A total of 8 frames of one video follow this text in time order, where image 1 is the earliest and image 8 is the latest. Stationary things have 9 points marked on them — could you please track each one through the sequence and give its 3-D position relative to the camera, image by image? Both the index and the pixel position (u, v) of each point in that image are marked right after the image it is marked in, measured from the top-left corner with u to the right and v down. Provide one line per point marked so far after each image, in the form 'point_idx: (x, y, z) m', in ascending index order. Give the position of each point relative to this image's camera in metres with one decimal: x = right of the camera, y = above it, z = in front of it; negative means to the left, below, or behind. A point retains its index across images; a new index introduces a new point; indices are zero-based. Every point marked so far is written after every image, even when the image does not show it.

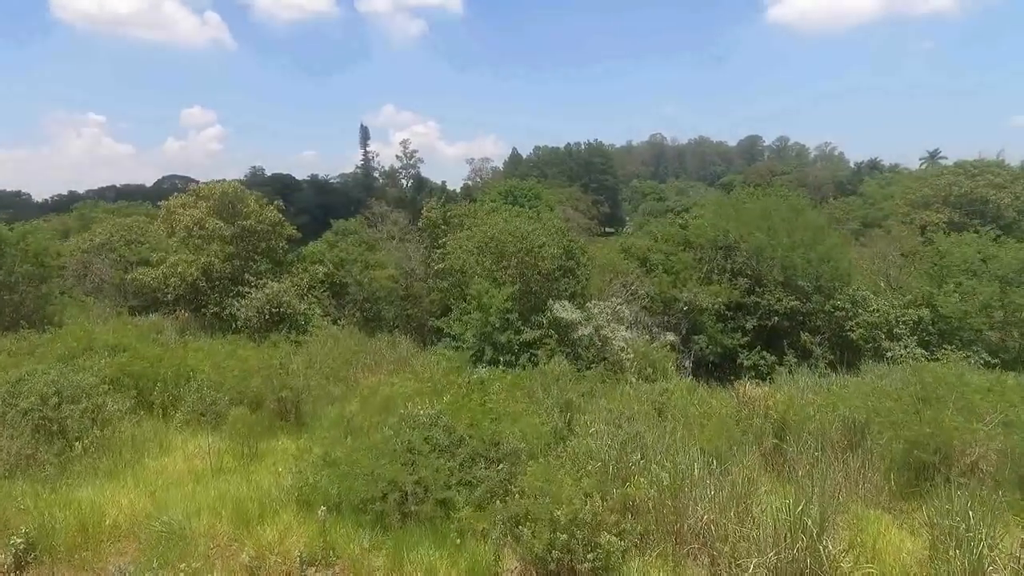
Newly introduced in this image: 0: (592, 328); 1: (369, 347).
0: (+2.2, -1.1, +16.9) m
1: (-4.1, -1.7, +18.1) m
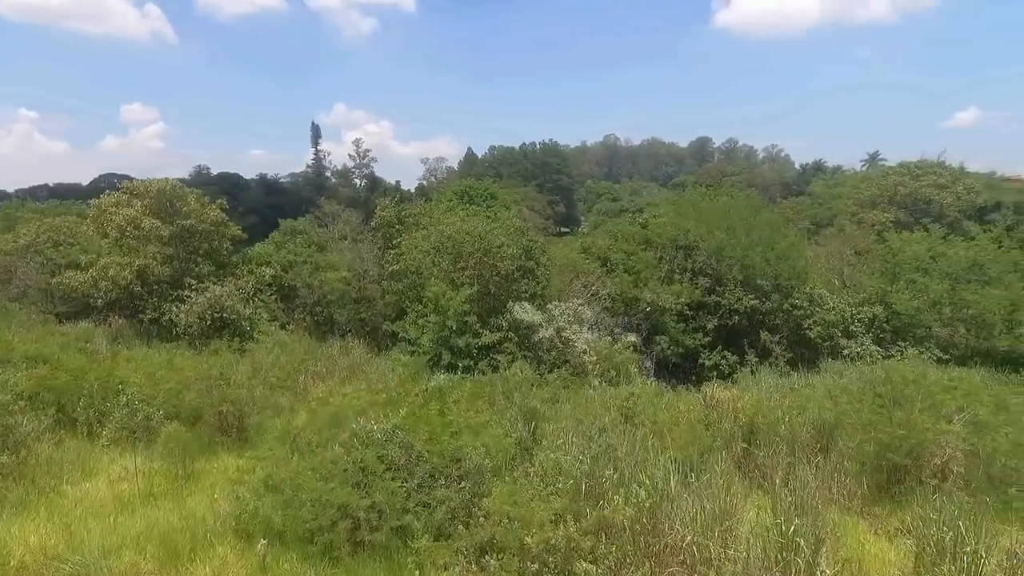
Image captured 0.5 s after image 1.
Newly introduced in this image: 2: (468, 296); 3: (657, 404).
0: (+1.1, -1.1, +16.4) m
1: (-5.3, -1.8, +17.2) m
2: (-1.1, -0.2, +16.6) m
3: (+2.7, -2.2, +11.6) m
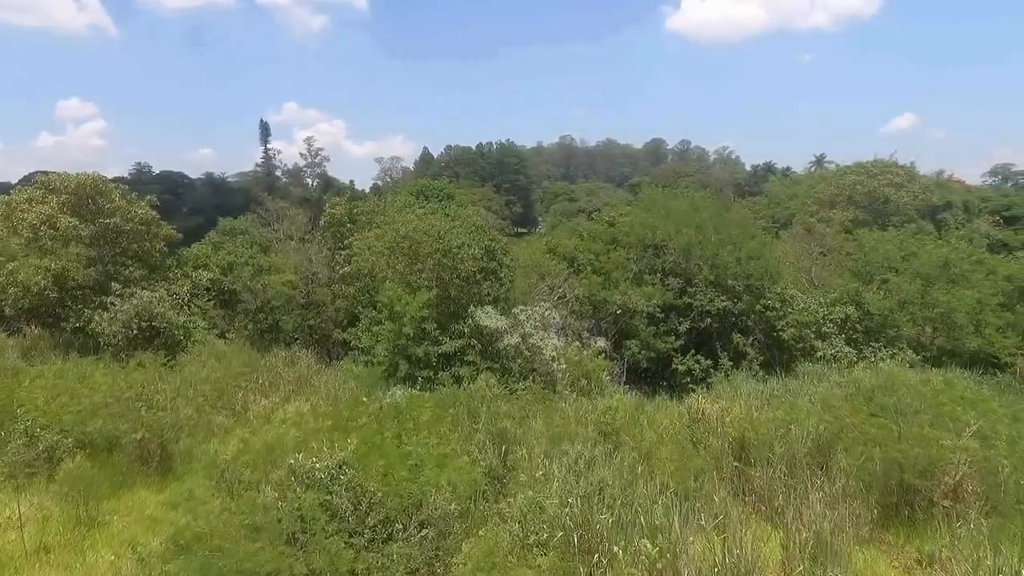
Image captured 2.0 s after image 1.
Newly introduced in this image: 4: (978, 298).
0: (+0.2, -1.2, +15.2) m
1: (-6.2, -1.9, +15.5) m
2: (-2.1, -0.3, +15.3) m
3: (+2.1, -2.2, +10.5) m
4: (+14.0, -0.3, +19.0) m
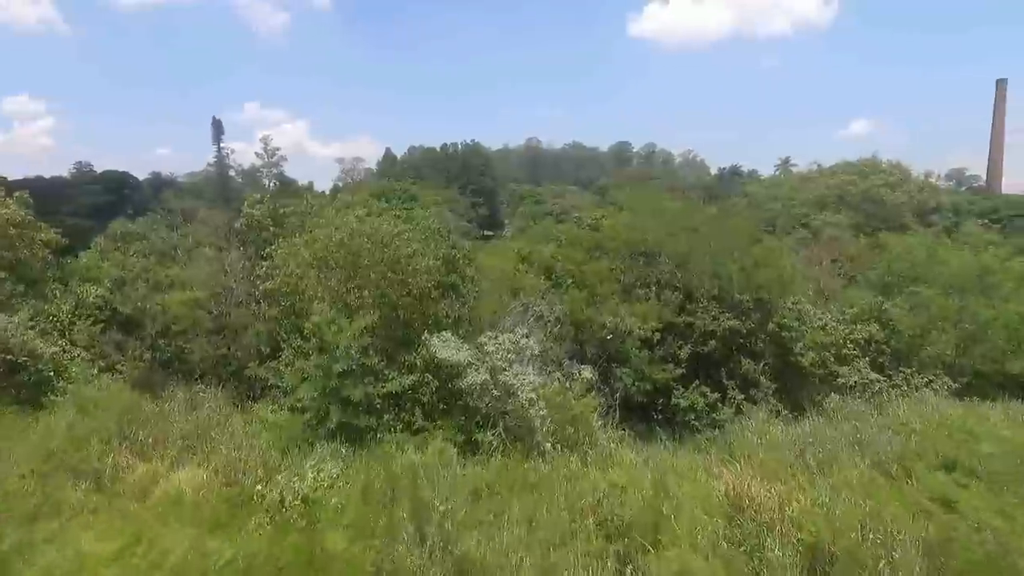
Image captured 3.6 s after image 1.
0: (-0.4, -1.6, +11.9) m
1: (-6.8, -2.4, +11.9) m
2: (-2.7, -0.7, +11.9) m
3: (+1.7, -2.6, +7.3) m
4: (+13.2, -0.7, +16.4) m
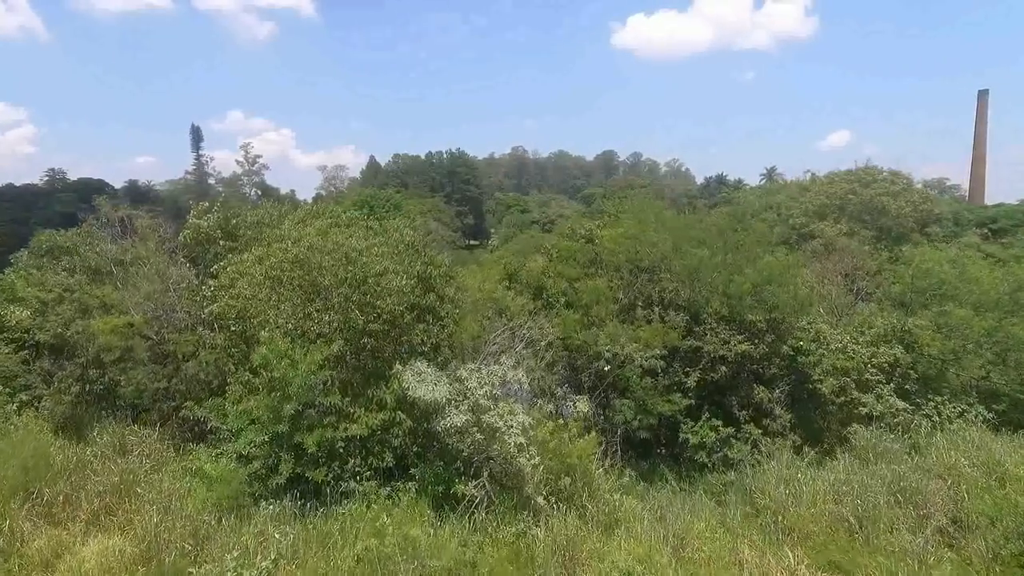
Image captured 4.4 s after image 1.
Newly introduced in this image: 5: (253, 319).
0: (-0.7, -2.0, +10.1) m
1: (-7.1, -2.8, +9.9) m
2: (-3.0, -1.1, +10.0) m
3: (+1.6, -2.9, +5.5) m
4: (+12.8, -1.1, +14.9) m
5: (-4.5, -0.6, +11.2) m
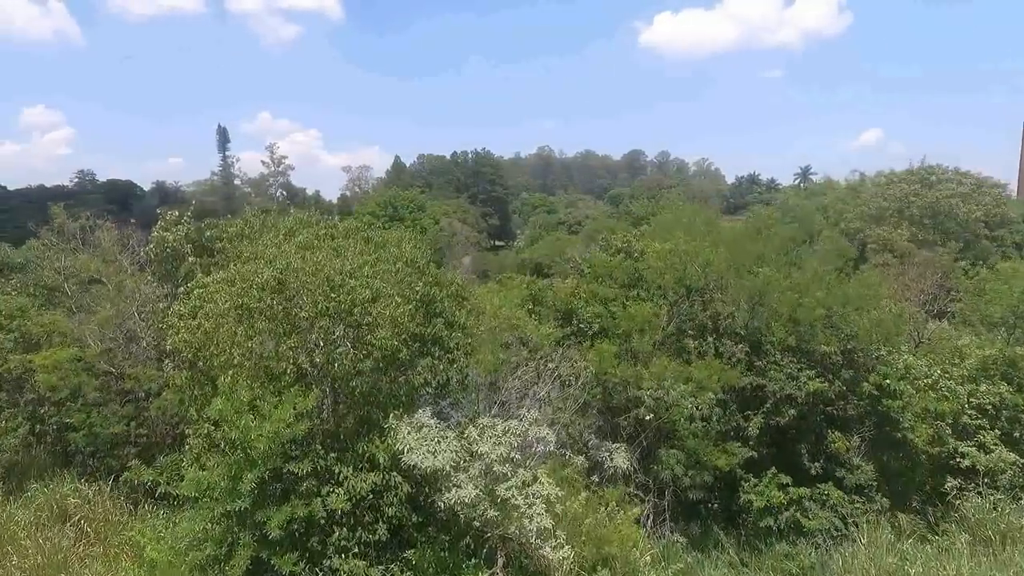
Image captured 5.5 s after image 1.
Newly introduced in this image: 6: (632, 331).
0: (-0.4, -2.4, +7.9) m
1: (-6.8, -3.2, +8.0) m
2: (-2.7, -1.5, +8.0) m
3: (+1.7, -3.4, +3.3) m
4: (+13.3, -1.6, +12.2) m
5: (-4.2, -1.0, +9.2) m
6: (+2.2, -0.8, +11.8) m
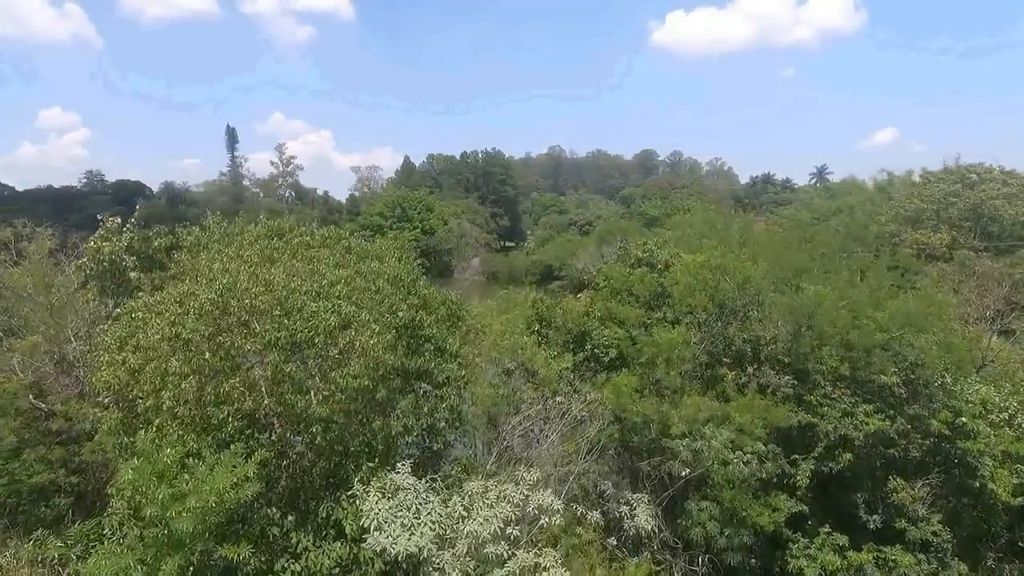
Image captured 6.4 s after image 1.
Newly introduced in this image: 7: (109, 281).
0: (-0.4, -2.7, +6.2) m
1: (-6.8, -3.5, +6.4) m
2: (-2.7, -1.8, +6.3) m
3: (+1.6, -3.7, +1.5) m
4: (+13.3, -1.9, +10.2) m
5: (-4.2, -1.3, +7.6) m
6: (+2.3, -1.1, +10.0) m
7: (-6.2, +0.2, +10.0) m
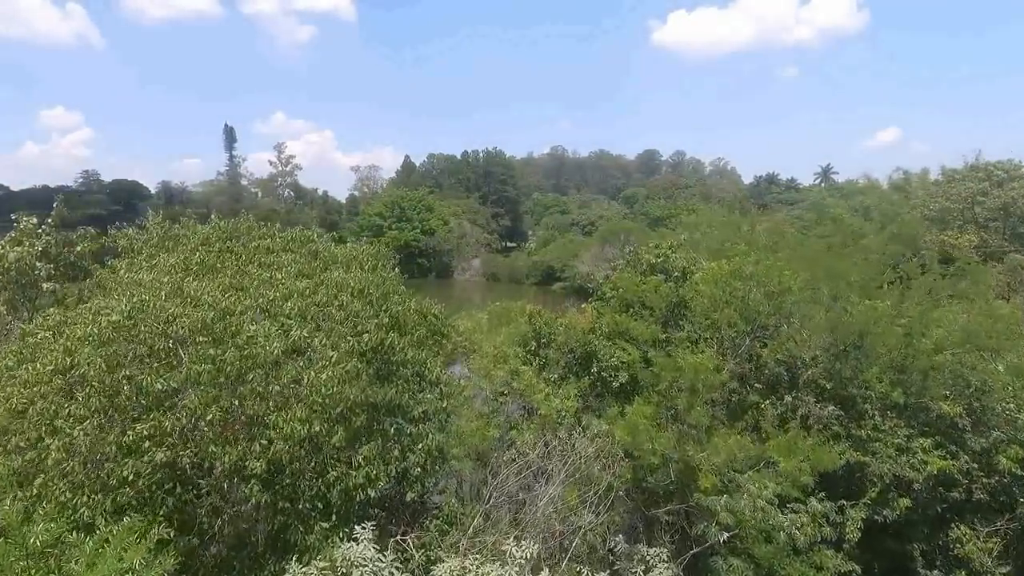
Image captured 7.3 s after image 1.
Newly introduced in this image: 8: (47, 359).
0: (-0.5, -2.9, +4.7) m
1: (-6.9, -3.6, +4.9) m
2: (-2.8, -2.0, +4.8) m
3: (+1.4, -3.8, 0.0) m
4: (+13.2, -2.1, +8.7) m
5: (-4.3, -1.5, +6.1) m
6: (+2.2, -1.2, +8.5) m
7: (-6.3, 0.0, +8.5) m
8: (-4.4, -0.7, +6.3) m
